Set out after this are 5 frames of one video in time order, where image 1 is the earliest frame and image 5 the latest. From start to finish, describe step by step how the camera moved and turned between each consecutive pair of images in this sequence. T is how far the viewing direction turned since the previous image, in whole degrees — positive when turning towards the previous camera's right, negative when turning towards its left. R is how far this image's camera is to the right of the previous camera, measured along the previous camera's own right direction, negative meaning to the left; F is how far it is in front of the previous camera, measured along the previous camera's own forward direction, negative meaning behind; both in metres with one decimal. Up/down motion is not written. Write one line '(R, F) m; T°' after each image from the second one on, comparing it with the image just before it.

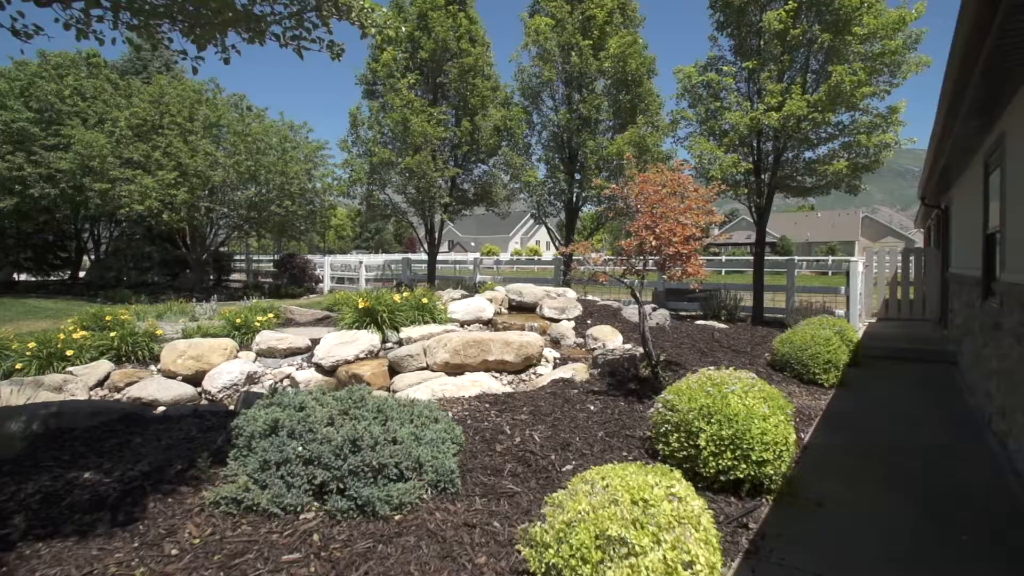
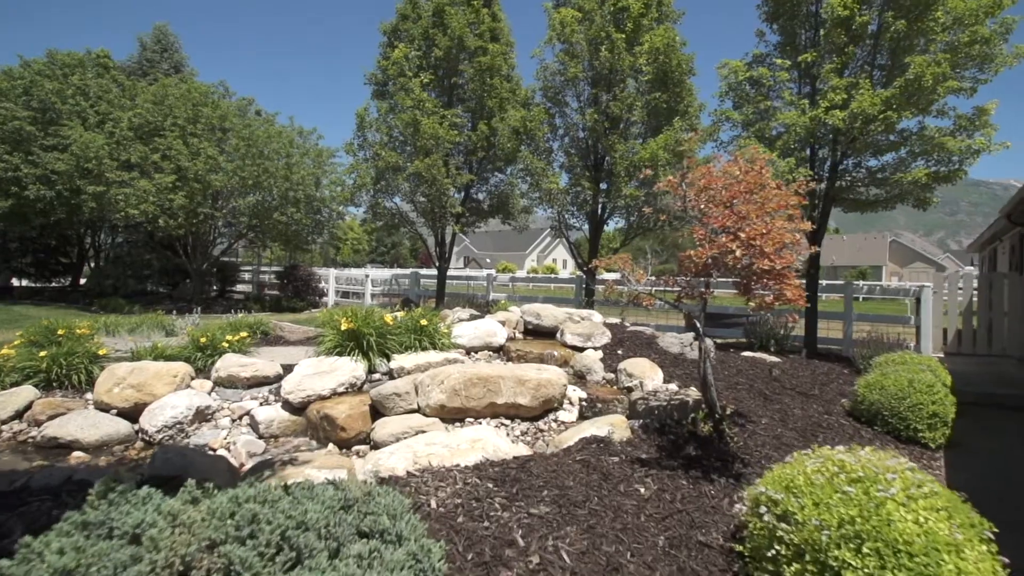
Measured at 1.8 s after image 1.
(0.0, +1.5) m; -2°
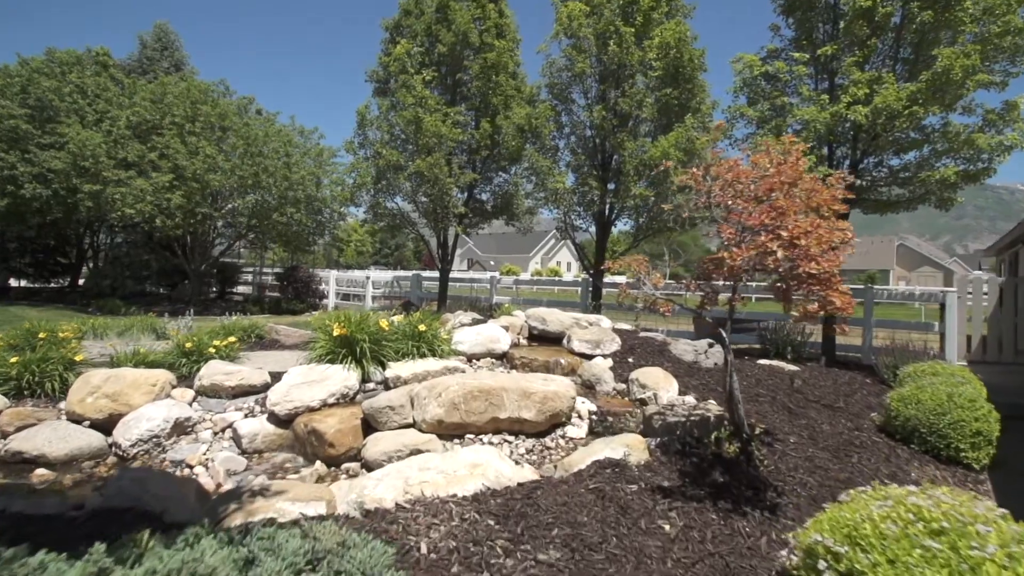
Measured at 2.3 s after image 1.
(0.0, +0.5) m; 0°
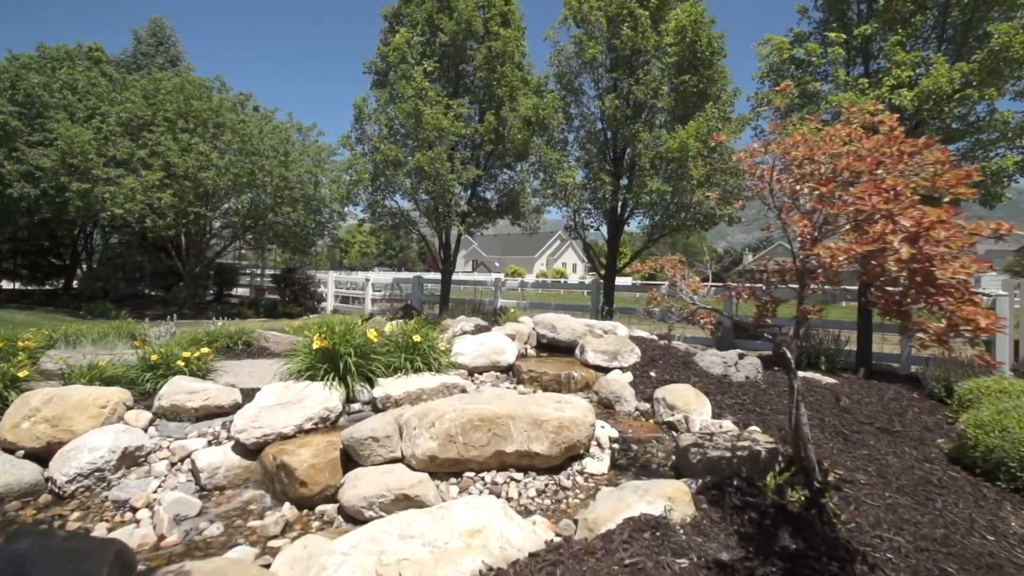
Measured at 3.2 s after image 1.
(0.0, +0.8) m; 0°
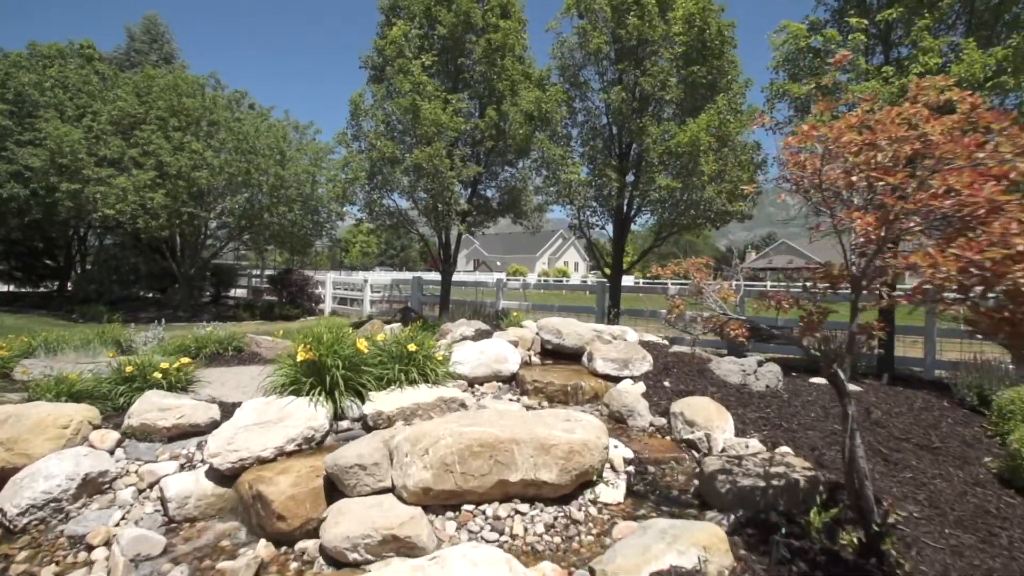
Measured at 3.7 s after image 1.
(0.0, +0.5) m; 0°
